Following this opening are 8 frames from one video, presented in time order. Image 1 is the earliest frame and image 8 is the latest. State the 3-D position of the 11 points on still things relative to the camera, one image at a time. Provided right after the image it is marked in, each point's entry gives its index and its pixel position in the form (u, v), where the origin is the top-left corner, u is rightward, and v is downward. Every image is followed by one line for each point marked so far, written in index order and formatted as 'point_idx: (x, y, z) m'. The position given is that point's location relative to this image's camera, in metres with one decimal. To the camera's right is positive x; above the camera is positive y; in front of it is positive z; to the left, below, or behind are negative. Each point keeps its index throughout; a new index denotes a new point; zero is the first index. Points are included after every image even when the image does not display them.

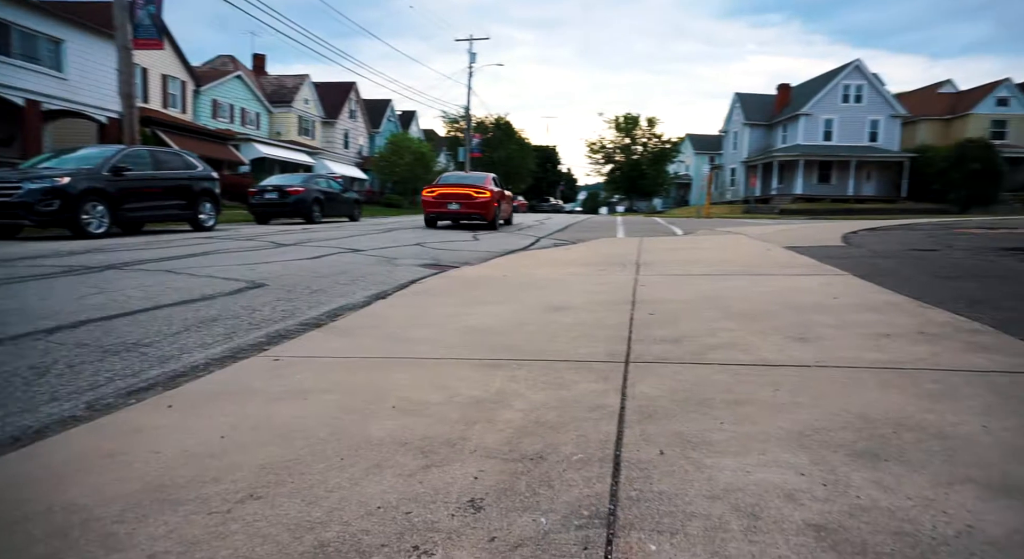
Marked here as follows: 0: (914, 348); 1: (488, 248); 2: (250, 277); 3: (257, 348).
0: (+2.3, -0.4, +3.4) m
1: (-0.5, +0.6, +11.9) m
2: (-2.9, 0.0, +6.7) m
3: (-1.6, -0.4, +3.9) m
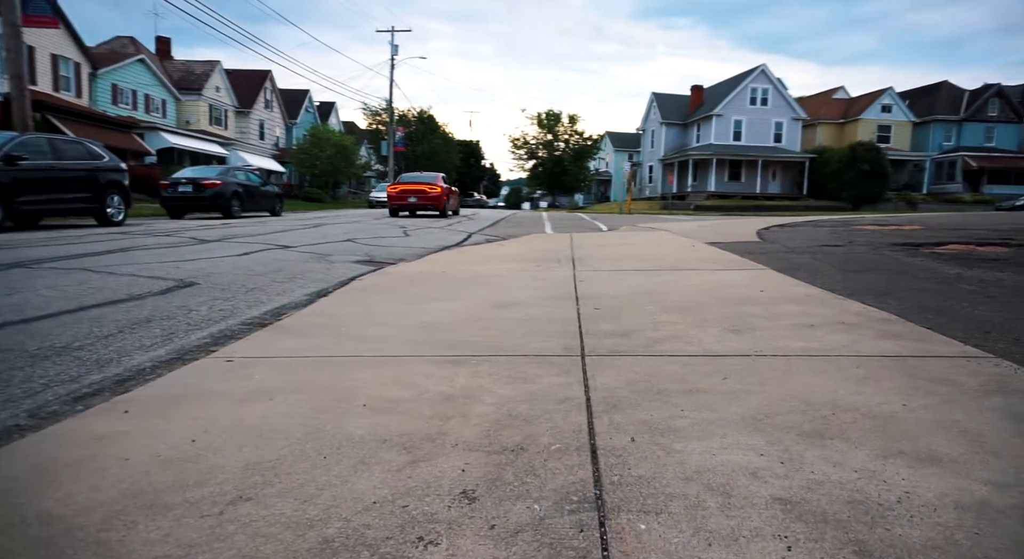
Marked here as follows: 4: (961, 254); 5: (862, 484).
0: (+2.0, -0.4, +3.8) m
1: (-1.8, +0.7, +11.9) m
2: (-3.5, 0.0, +6.3) m
3: (-1.9, -0.4, +3.7) m
4: (+6.1, +0.4, +8.1) m
5: (+1.1, -0.6, +1.9) m
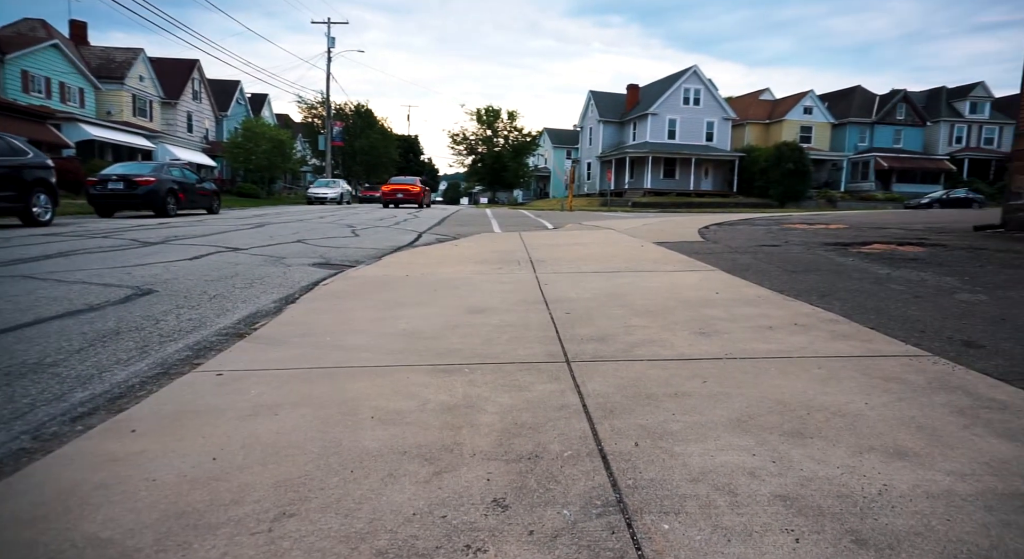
0: (+1.9, -0.4, +4.1) m
1: (-2.7, +0.7, +11.8) m
2: (-3.8, 0.0, +6.1) m
3: (-2.0, -0.5, +3.7) m
4: (+5.5, +0.4, +8.9) m
5: (+1.2, -0.7, +2.1) m
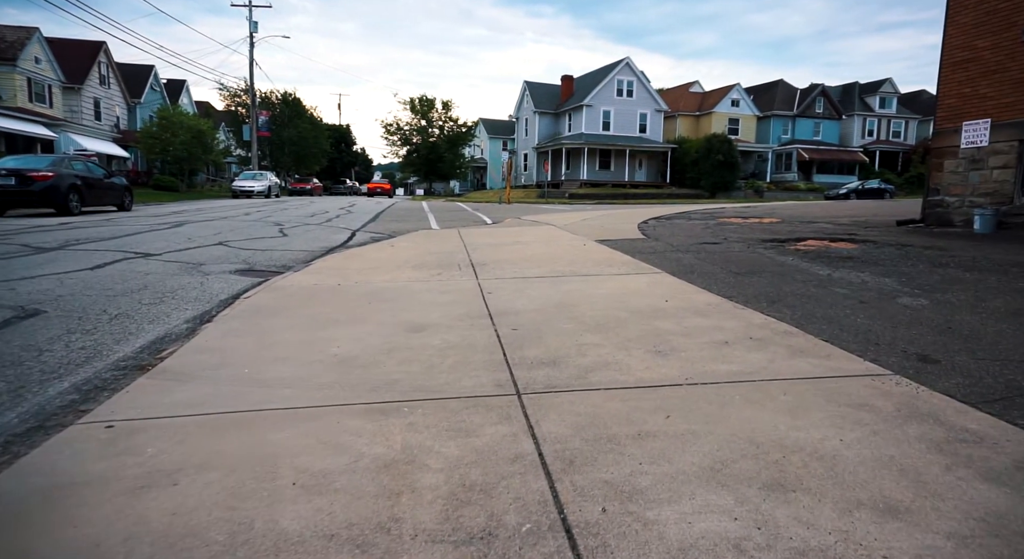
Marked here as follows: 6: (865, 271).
0: (+1.6, -0.5, +4.0) m
1: (-3.8, +0.6, +11.1) m
2: (-4.4, -0.2, +5.3) m
3: (-2.3, -0.7, +3.1) m
4: (+4.6, +0.4, +9.0) m
5: (+1.0, -0.8, +1.9) m
6: (+4.1, +0.1, +7.0) m
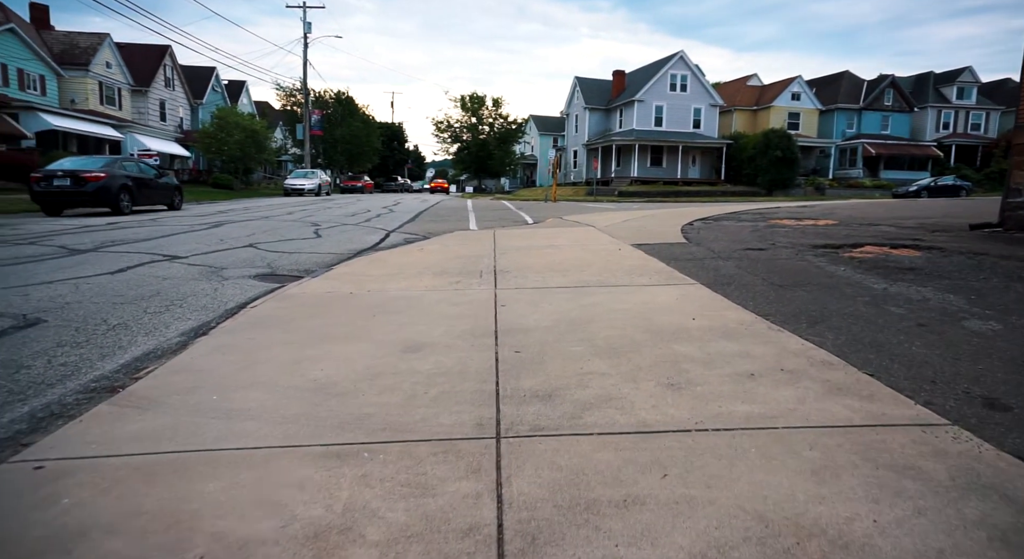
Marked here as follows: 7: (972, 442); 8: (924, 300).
0: (+1.5, -0.7, +3.4) m
1: (-3.3, +0.6, +11.0) m
2: (-4.3, -0.3, +5.3) m
3: (-2.4, -0.8, +2.9) m
4: (+5.0, +0.3, +8.2) m
5: (+0.8, -1.0, +1.4) m
6: (+4.3, -0.1, +6.3) m
7: (+2.1, -0.7, +2.8) m
8: (+3.8, -0.2, +5.6) m
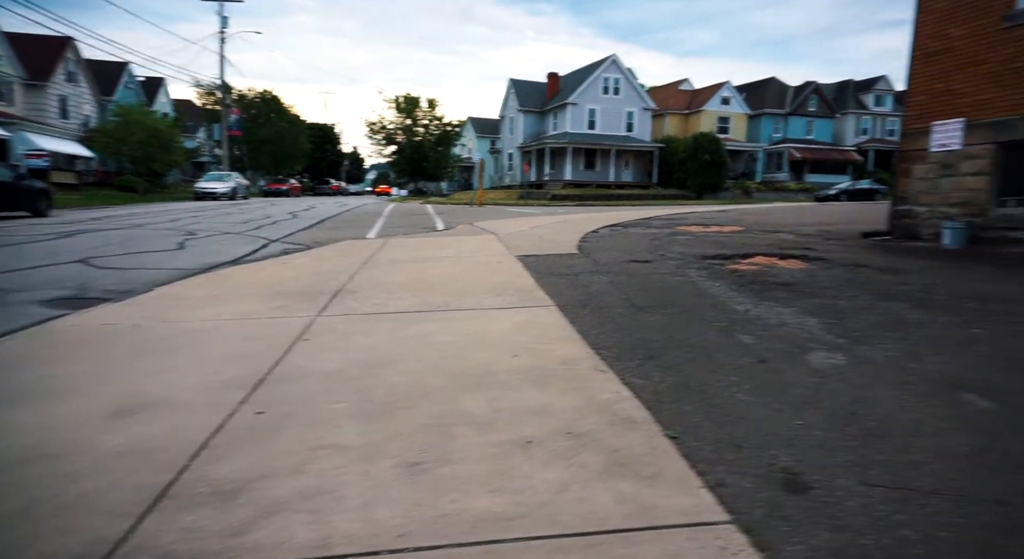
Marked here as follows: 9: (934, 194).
0: (+0.1, -0.9, +2.6) m
1: (-5.3, +0.3, +9.7) m
2: (-5.8, -0.6, +4.0) m
3: (-3.7, -1.1, +1.8) m
4: (+3.2, +0.1, +7.7) m
5: (-0.4, -1.2, +0.6) m
6: (+2.7, -0.3, +5.7) m
7: (+0.8, -1.0, +2.1) m
8: (+2.3, -0.4, +5.0) m
9: (+7.2, +1.5, +10.3) m
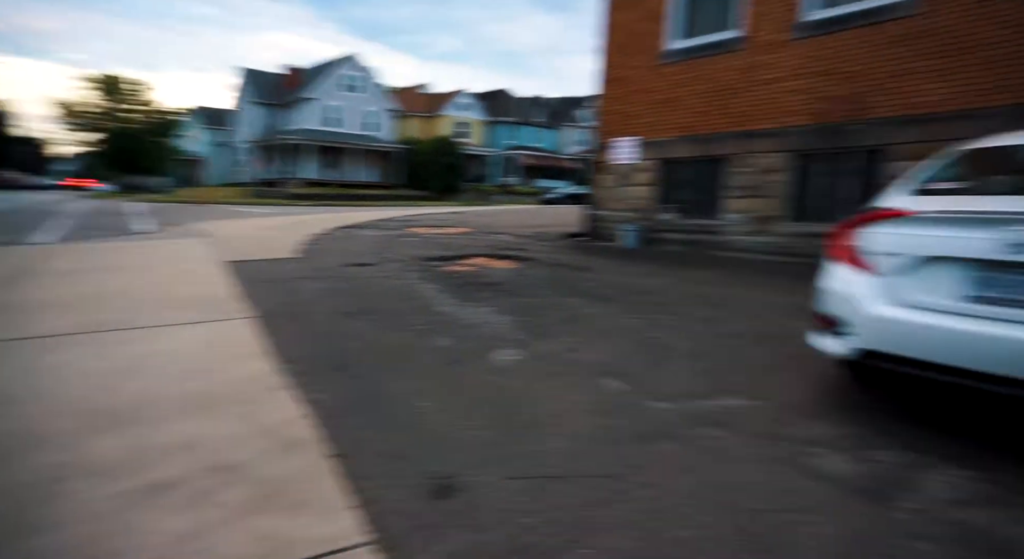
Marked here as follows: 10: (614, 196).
0: (-1.3, -0.9, +2.3) m
1: (-9.1, -0.1, +6.7) m
2: (-7.3, -0.9, +1.2) m
3: (-4.5, -1.3, 0.0) m
4: (-0.5, +0.1, +8.1) m
5: (-1.0, -1.3, +0.2) m
6: (-0.2, -0.3, +6.1) m
7: (-0.5, -1.0, +2.0) m
8: (-0.3, -0.4, +5.3) m
9: (+2.1, +1.6, +12.1) m
10: (+2.1, +1.7, +12.1) m
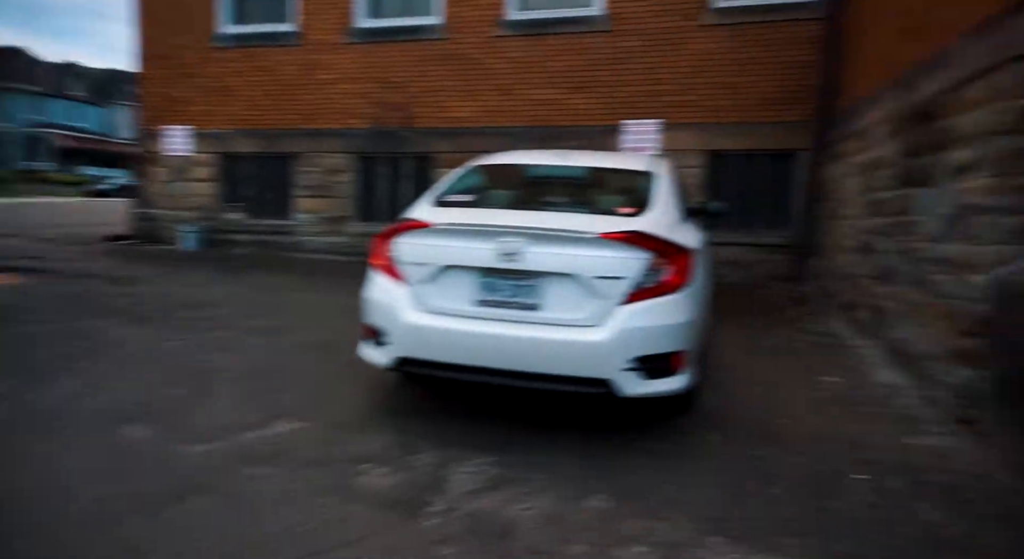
0: (-2.0, -0.9, +0.3) m
1: (-10.6, -0.1, +3.0) m
2: (-7.7, -0.8, -2.0) m
3: (-4.7, -1.2, -2.6) m
4: (-2.5, 0.0, +6.2) m
5: (-1.2, -1.3, -1.6) m
6: (-1.8, -0.3, +4.3) m
7: (-1.1, -1.0, +0.3) m
8: (-1.7, -0.4, +3.5) m
9: (-0.8, +1.5, +10.7) m
10: (-0.8, +1.6, +10.7) m
